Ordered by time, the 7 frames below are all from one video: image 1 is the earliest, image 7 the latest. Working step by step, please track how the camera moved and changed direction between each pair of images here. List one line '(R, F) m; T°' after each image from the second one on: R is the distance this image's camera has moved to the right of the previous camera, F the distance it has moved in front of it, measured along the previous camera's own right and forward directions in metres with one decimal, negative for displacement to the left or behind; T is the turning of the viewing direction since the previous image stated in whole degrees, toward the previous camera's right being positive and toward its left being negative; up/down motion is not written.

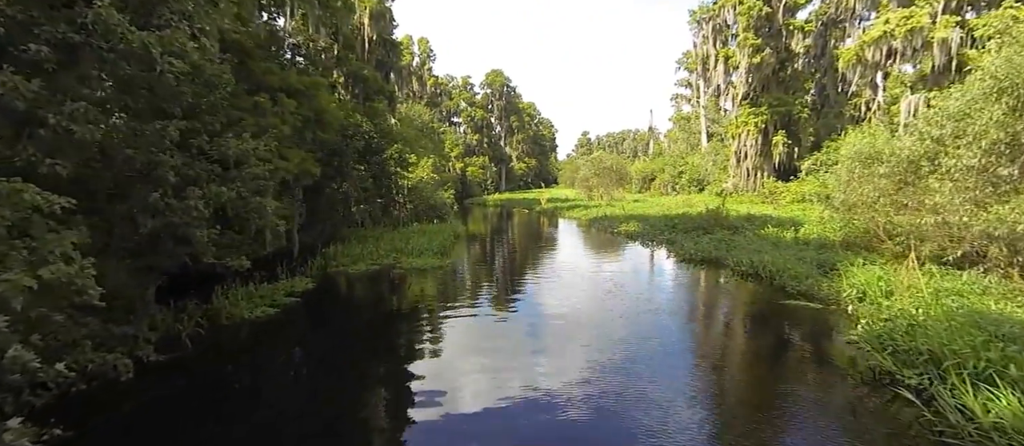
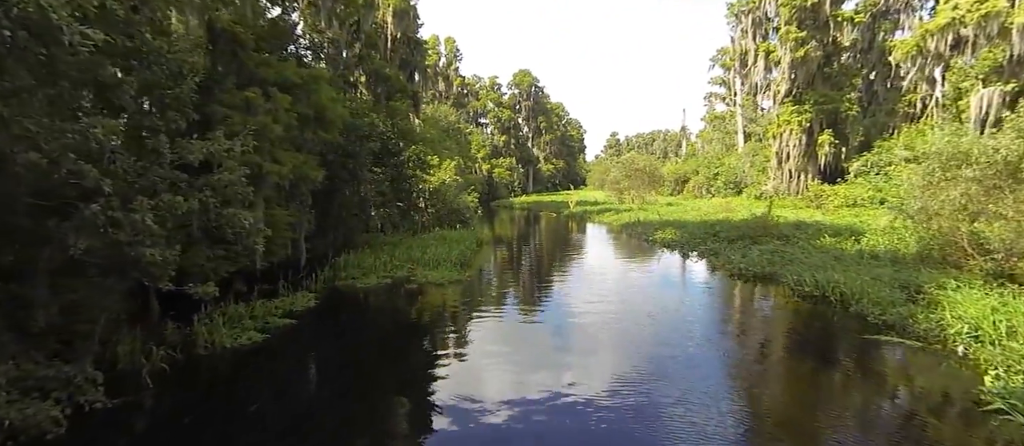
(+0.1, +1.3) m; -3°
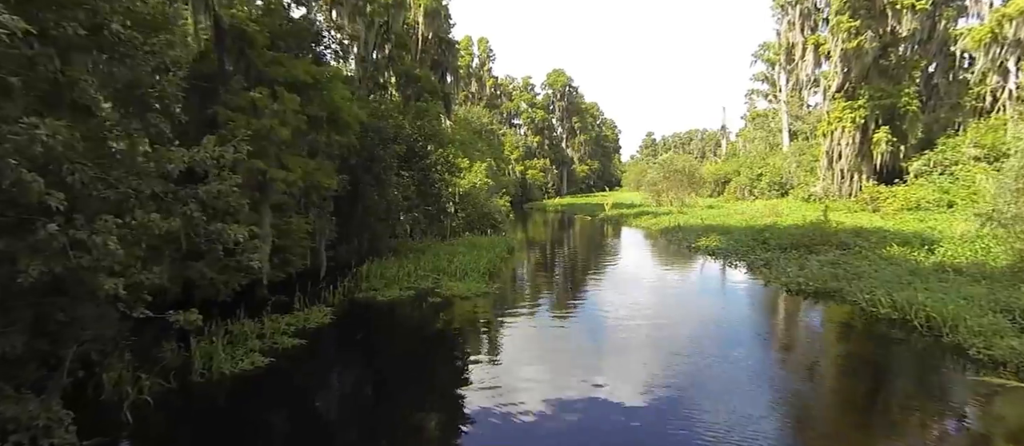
(+0.1, +0.9) m; -4°
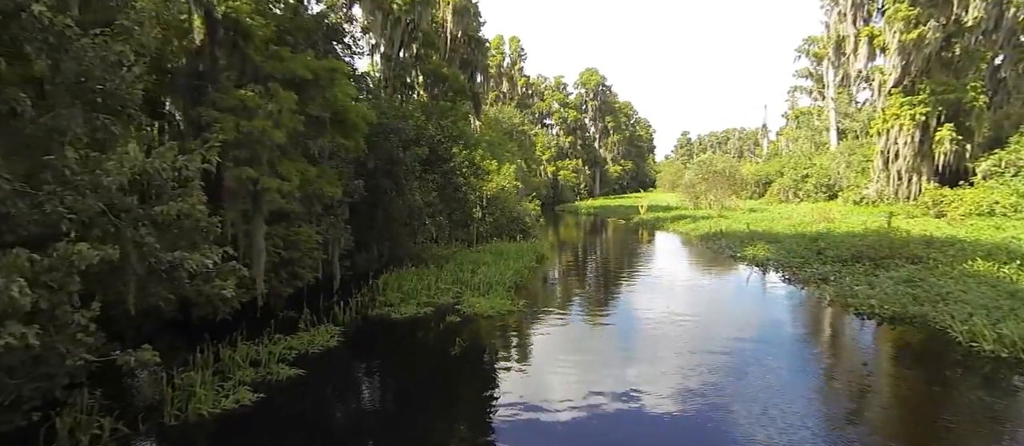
(+0.1, +1.1) m; -3°
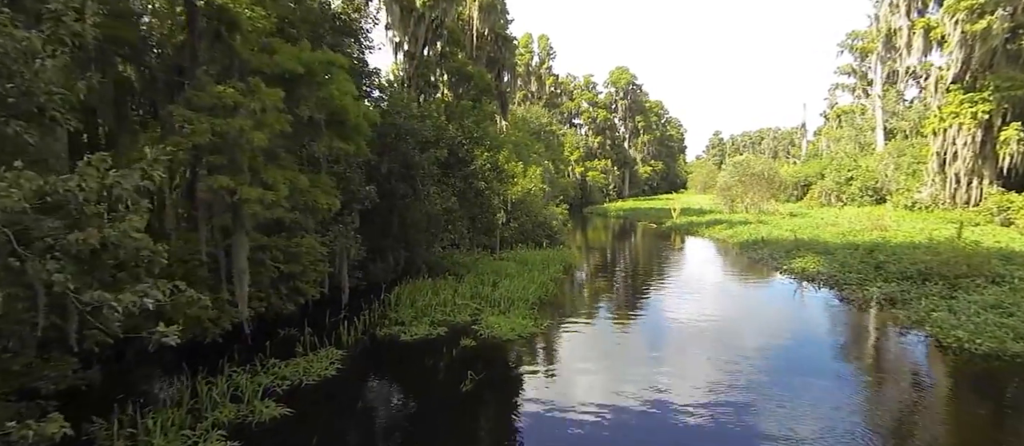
(+0.1, +1.1) m; -3°
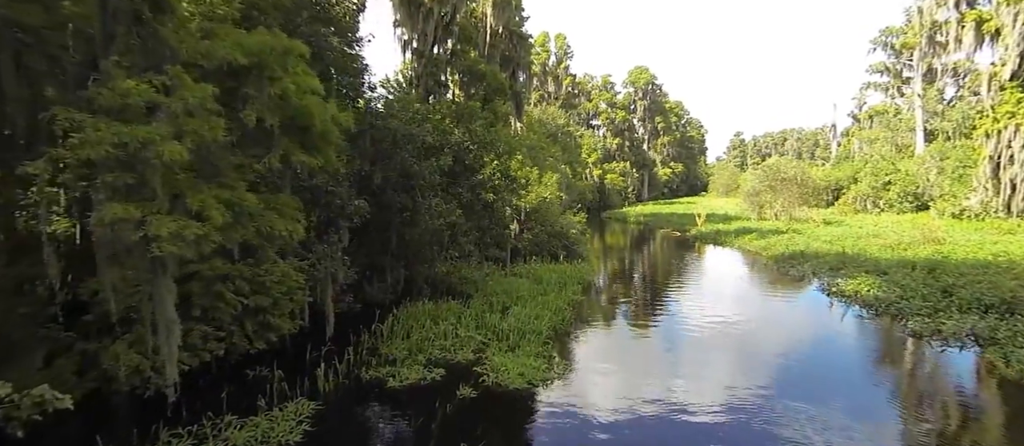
(+0.1, +1.5) m; -2°
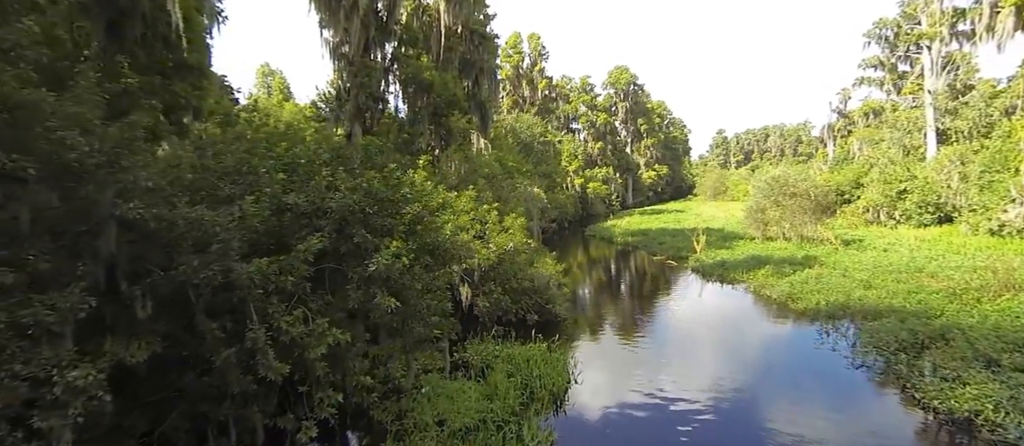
(+0.9, +4.7) m; +2°
